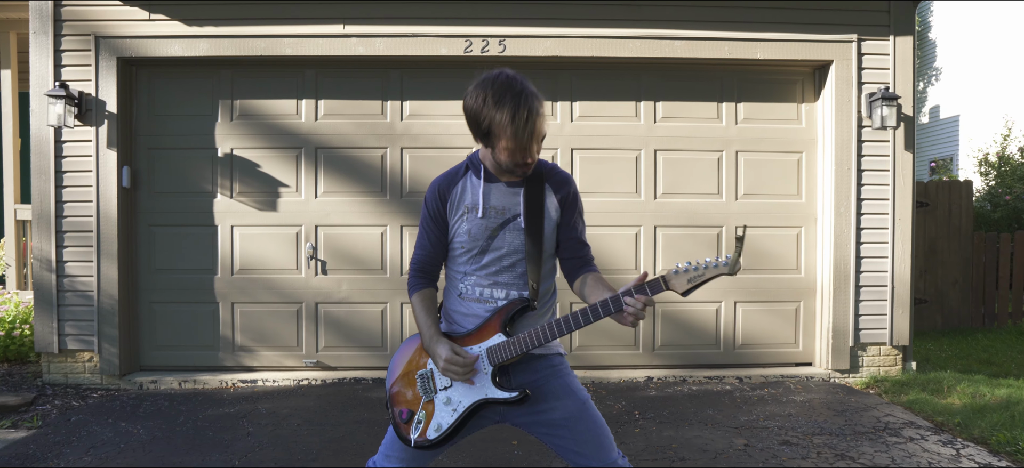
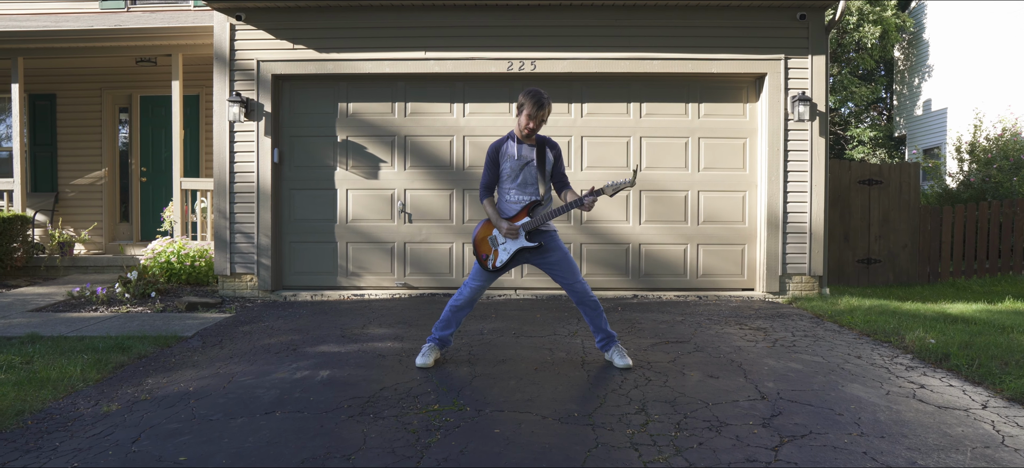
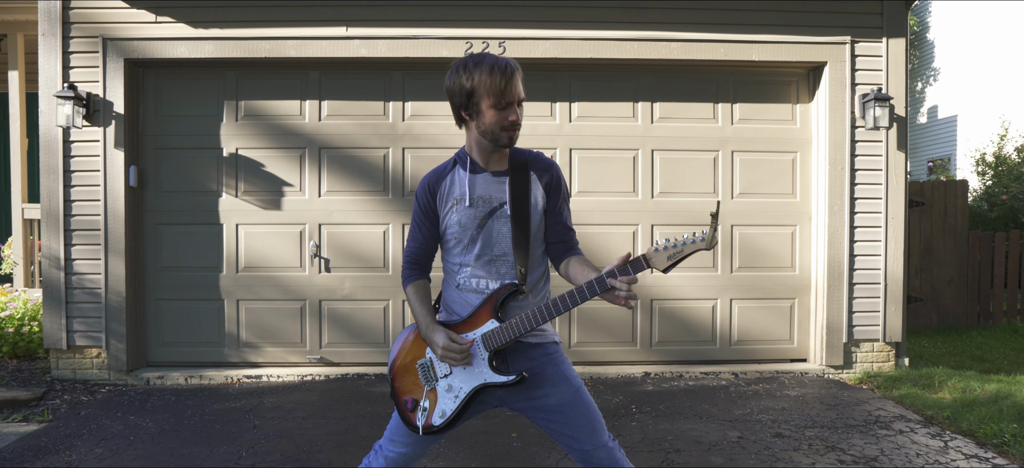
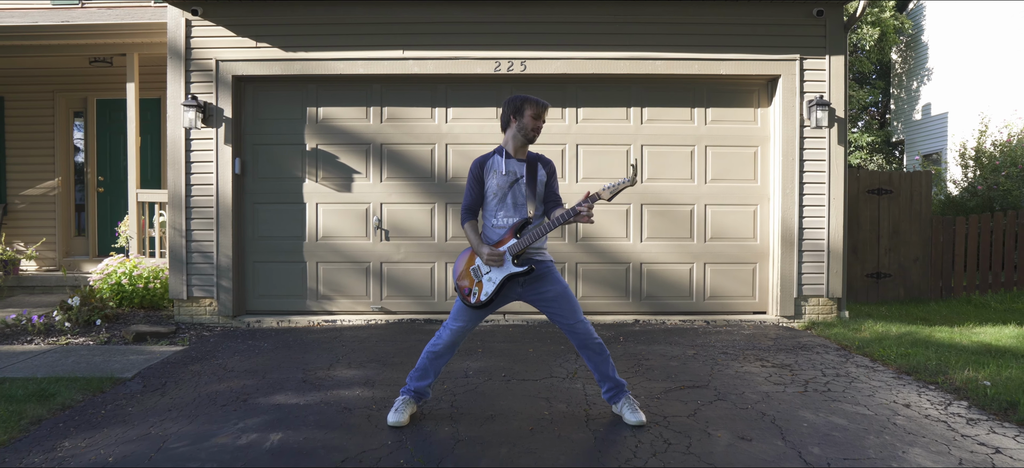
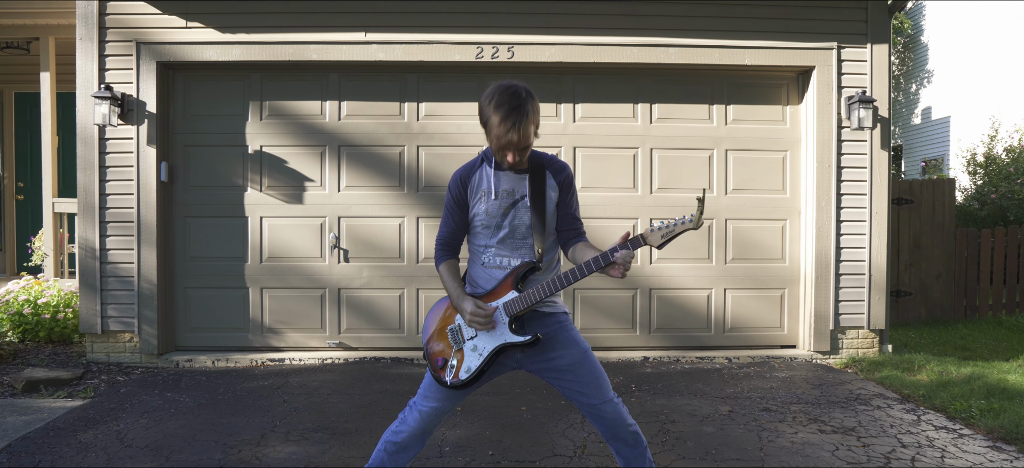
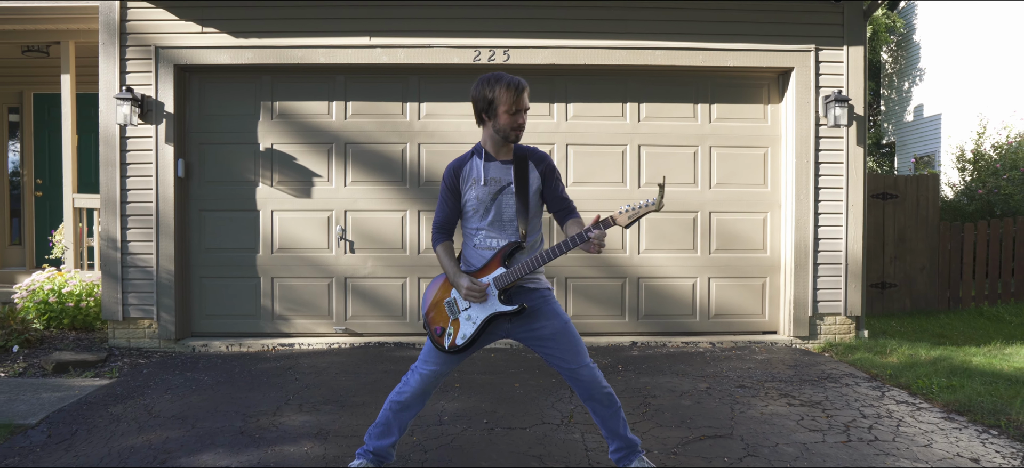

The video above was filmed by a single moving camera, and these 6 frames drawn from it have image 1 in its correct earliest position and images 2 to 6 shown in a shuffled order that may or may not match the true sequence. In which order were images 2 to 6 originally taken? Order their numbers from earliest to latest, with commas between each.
3, 5, 6, 4, 2
